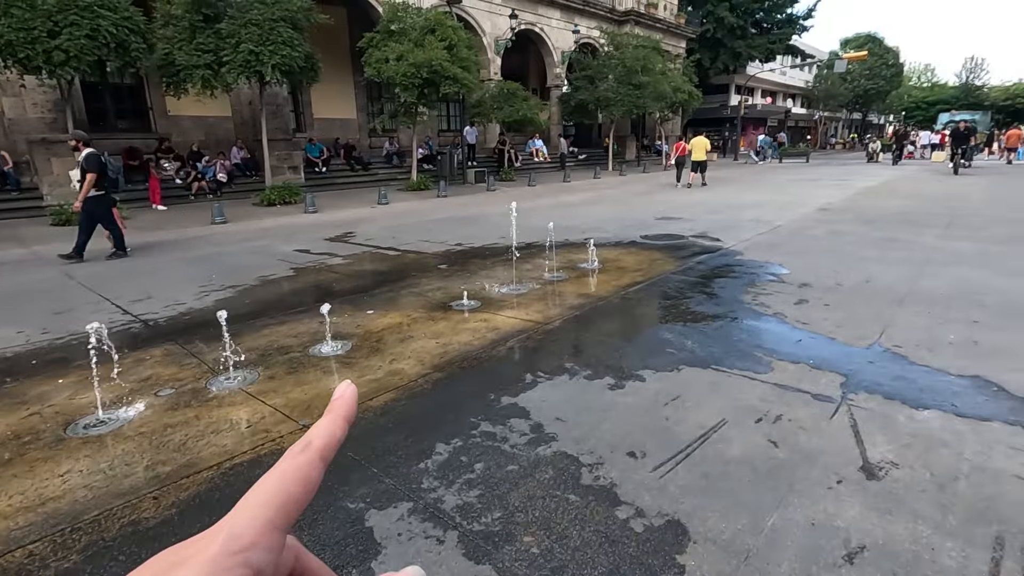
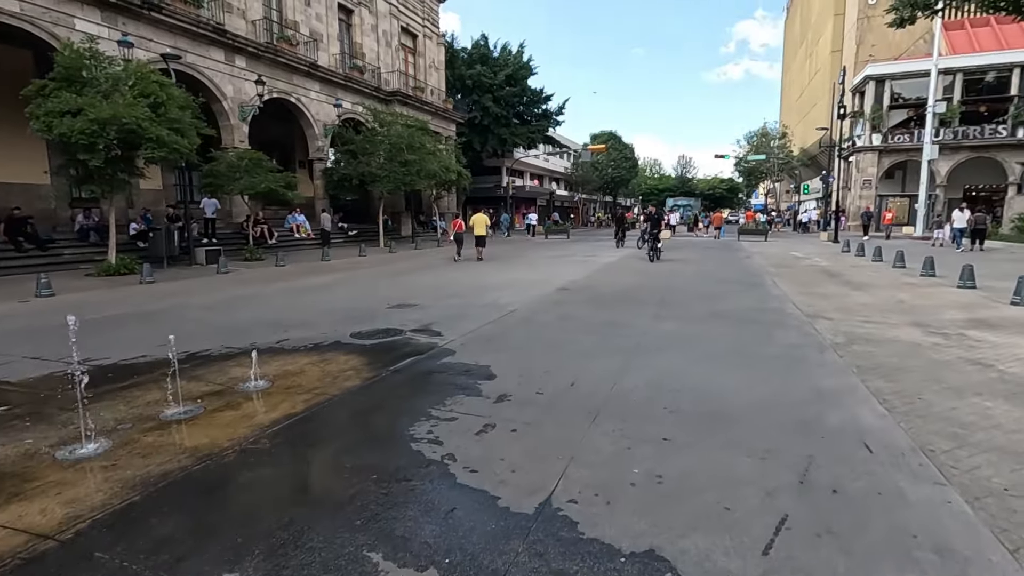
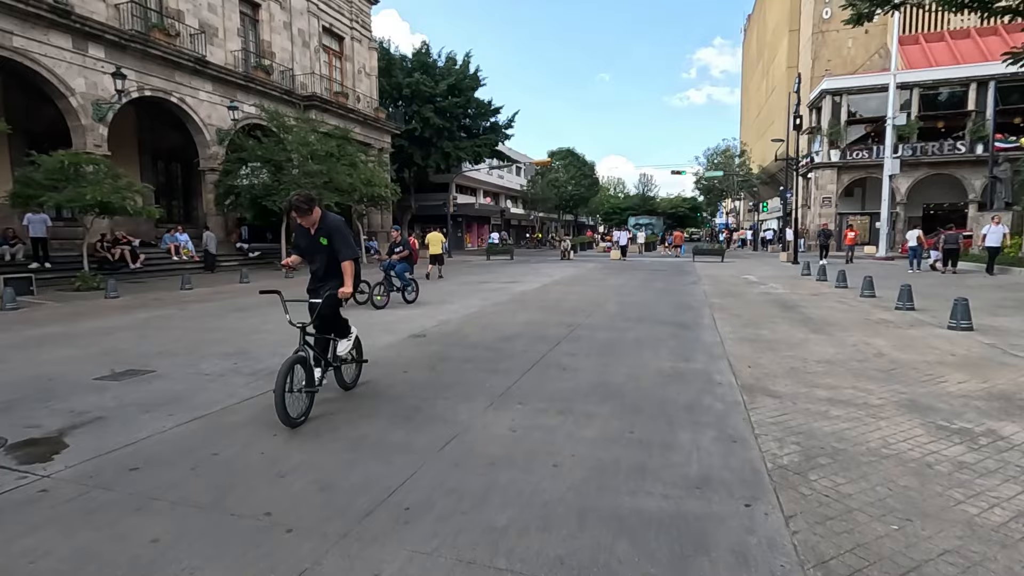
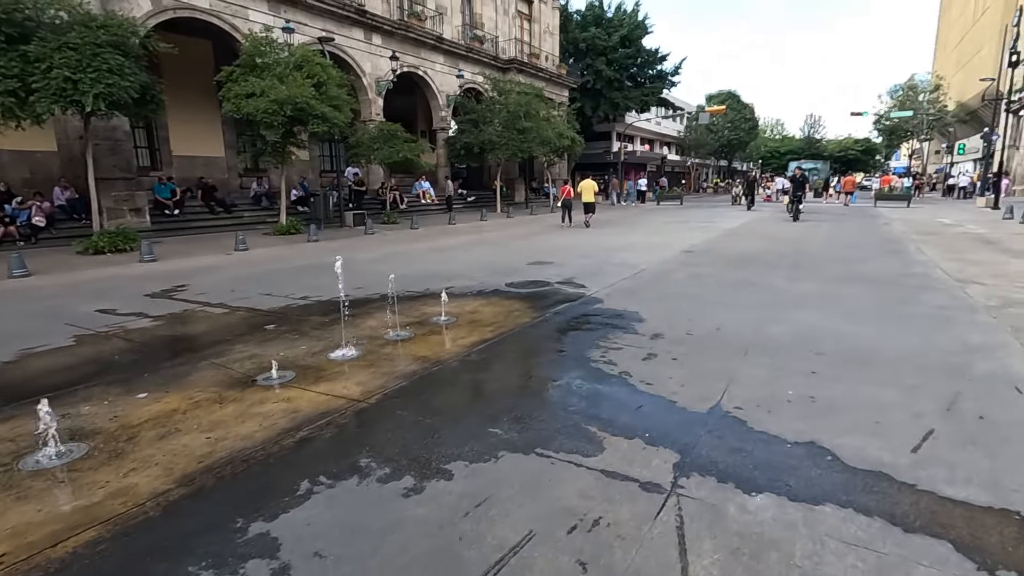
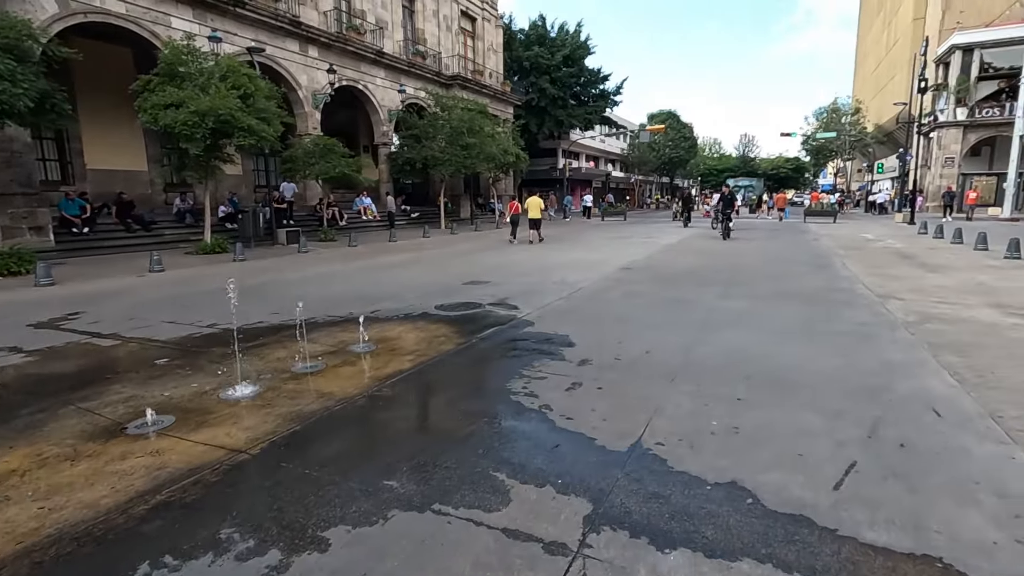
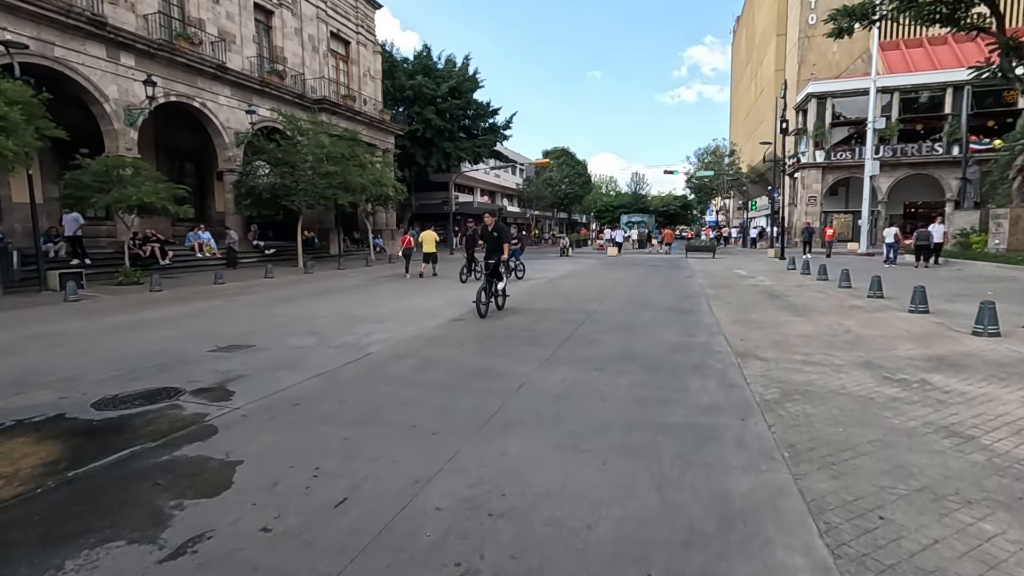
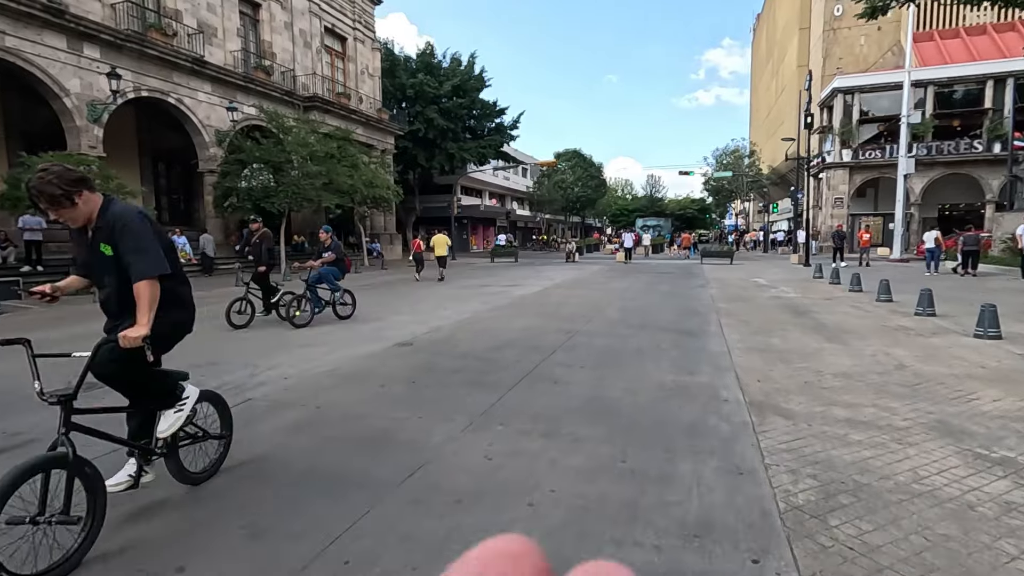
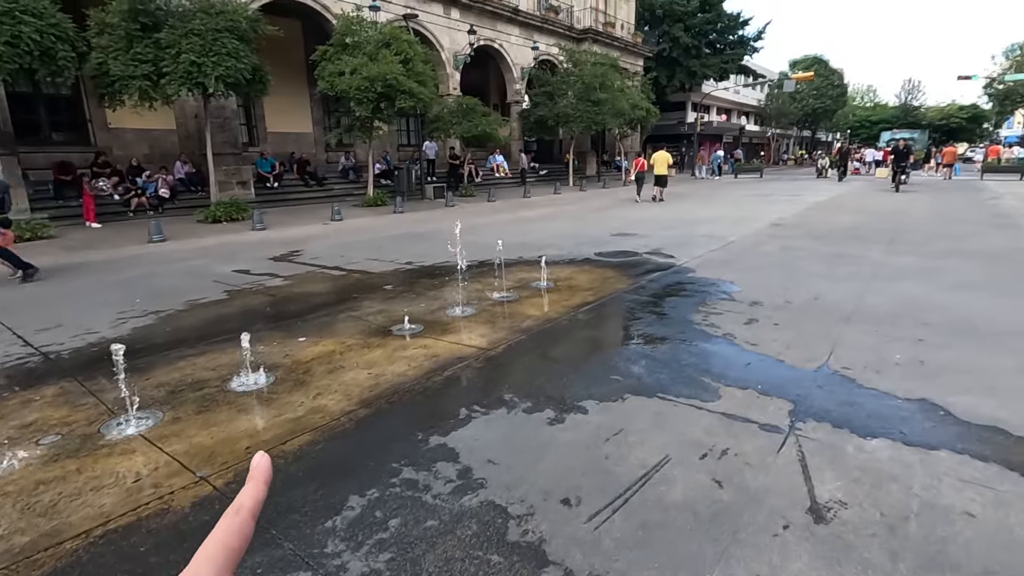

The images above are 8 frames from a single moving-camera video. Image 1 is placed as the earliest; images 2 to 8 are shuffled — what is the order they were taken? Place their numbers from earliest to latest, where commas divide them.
8, 4, 5, 2, 6, 3, 7
